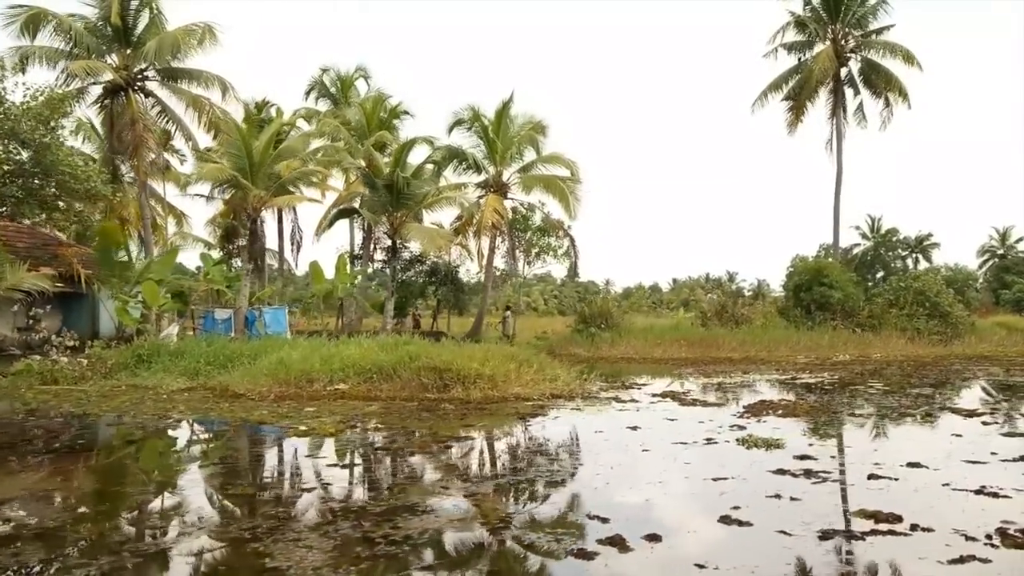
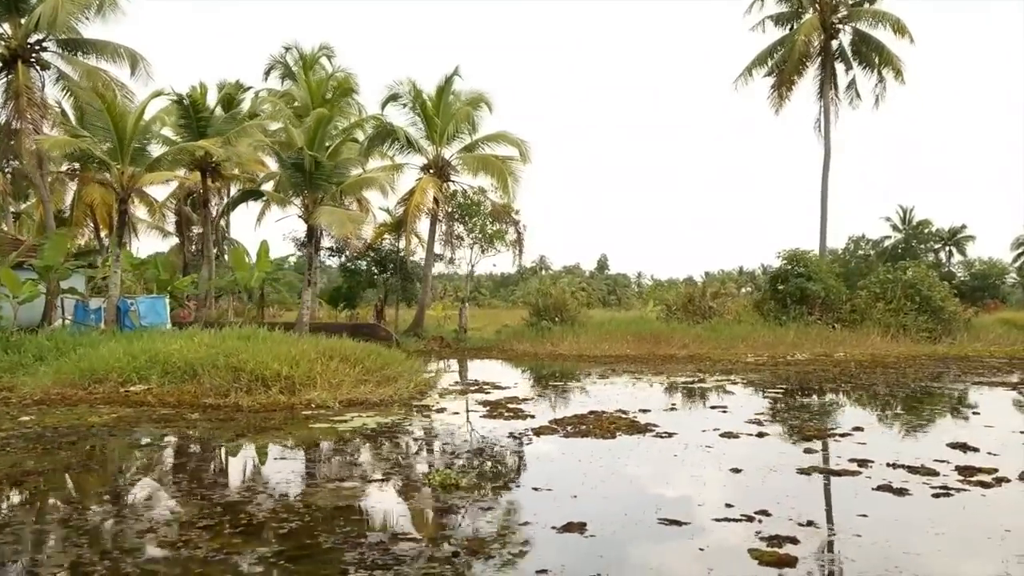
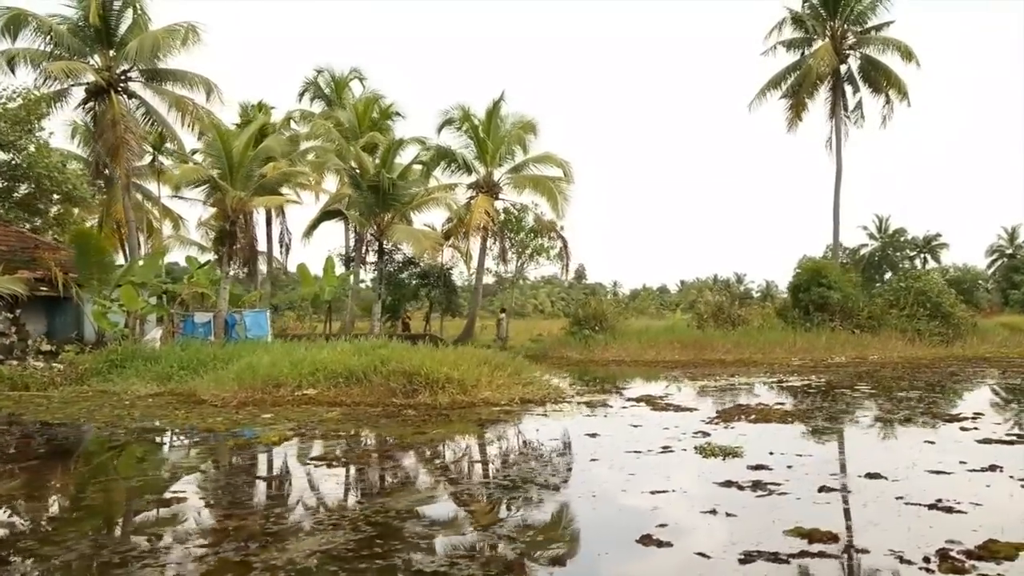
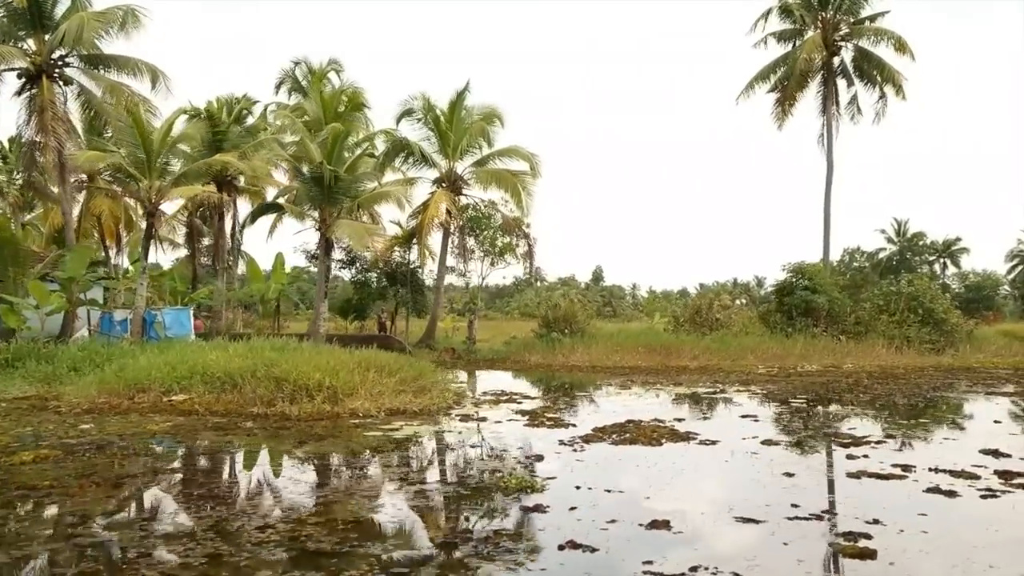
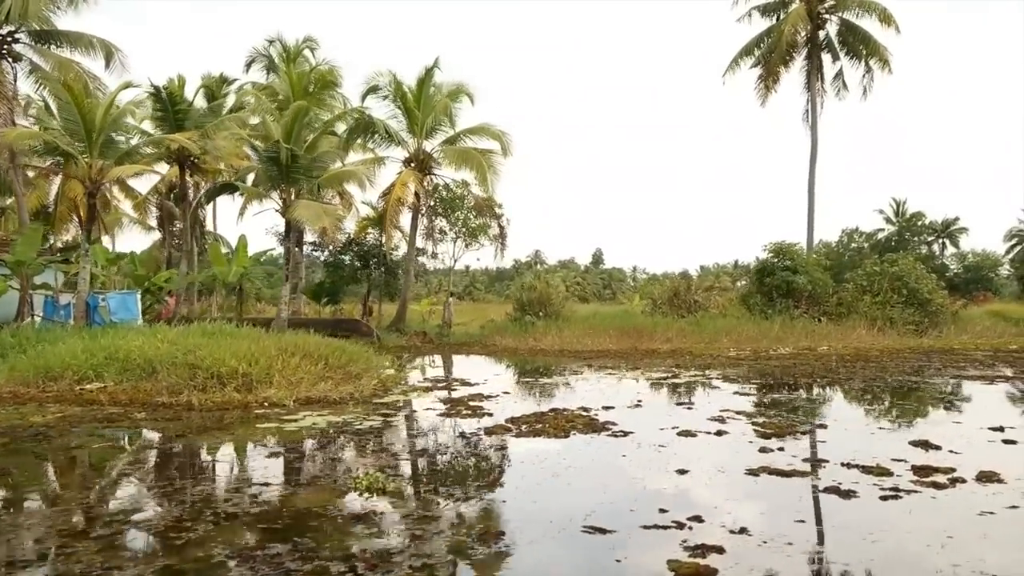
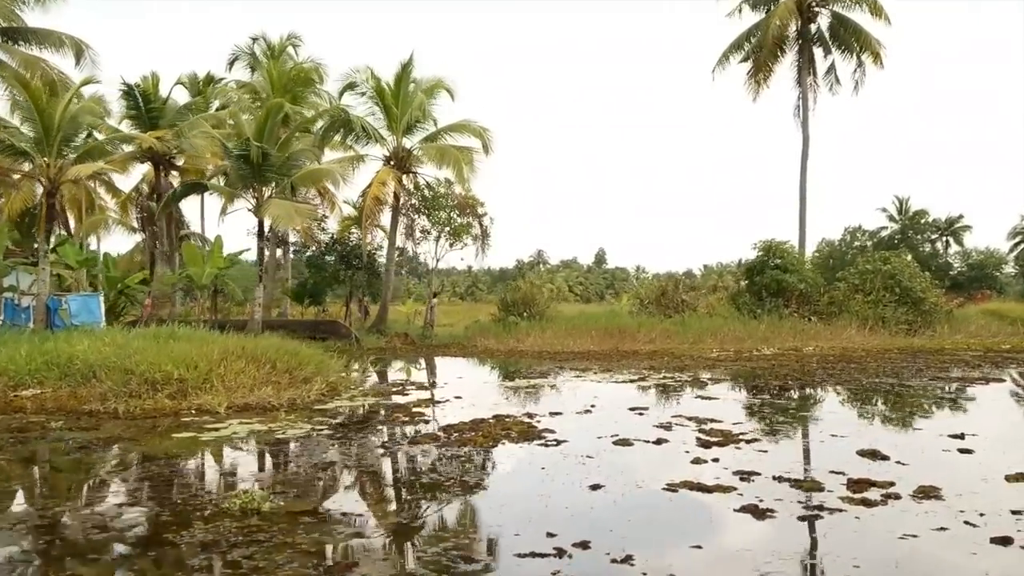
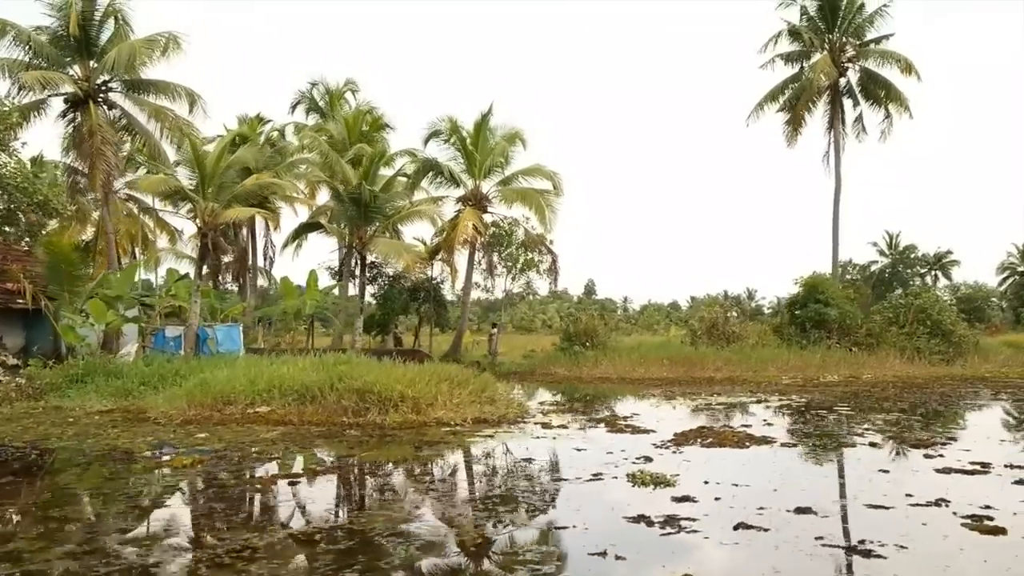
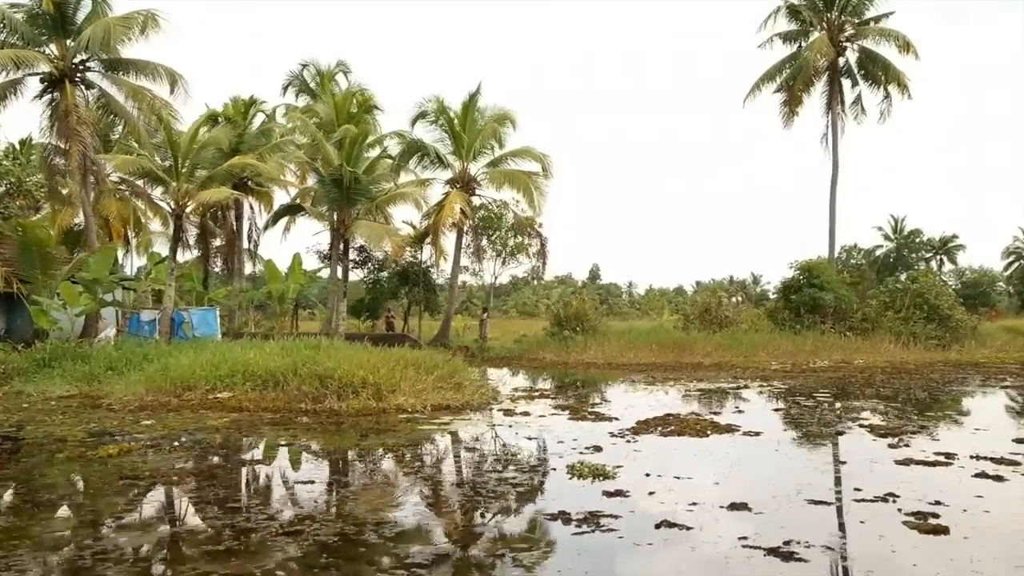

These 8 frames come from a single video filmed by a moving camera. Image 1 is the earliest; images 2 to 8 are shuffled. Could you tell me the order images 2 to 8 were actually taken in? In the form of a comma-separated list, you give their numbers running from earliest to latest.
3, 7, 8, 4, 2, 5, 6
